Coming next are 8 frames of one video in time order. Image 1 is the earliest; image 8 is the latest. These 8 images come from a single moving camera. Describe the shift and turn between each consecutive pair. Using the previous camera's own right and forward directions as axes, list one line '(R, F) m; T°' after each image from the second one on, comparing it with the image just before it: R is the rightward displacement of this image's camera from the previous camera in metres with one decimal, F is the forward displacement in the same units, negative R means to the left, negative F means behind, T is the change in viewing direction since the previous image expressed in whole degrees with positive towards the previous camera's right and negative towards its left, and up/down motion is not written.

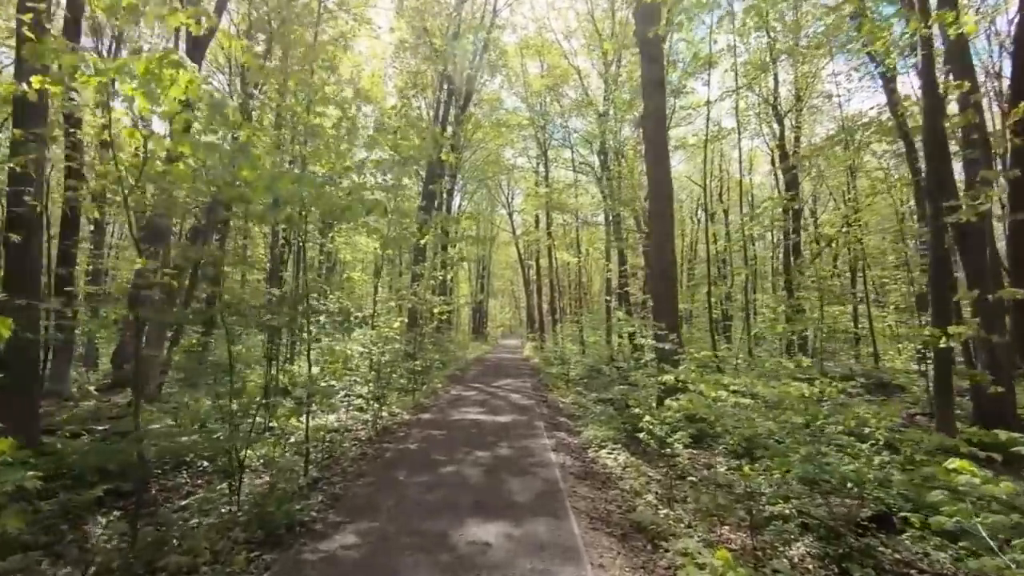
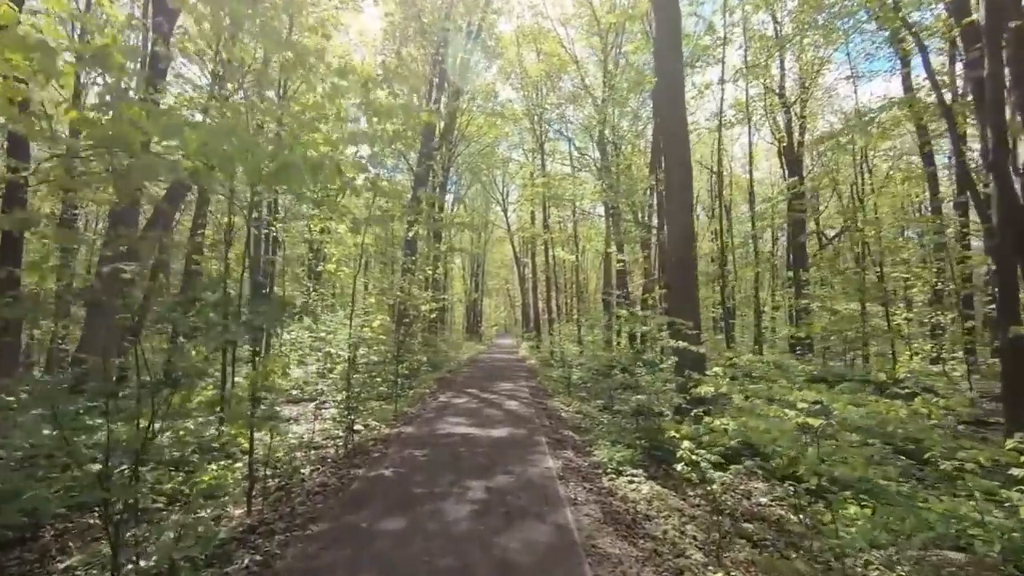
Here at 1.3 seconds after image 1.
(0.0, +1.1) m; +1°
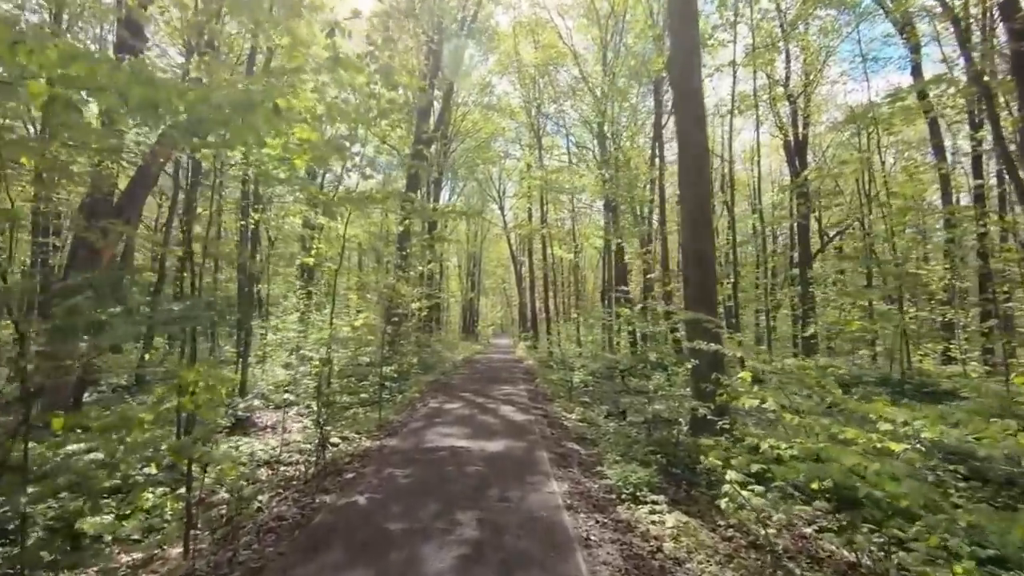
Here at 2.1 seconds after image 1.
(0.0, +0.8) m; 0°
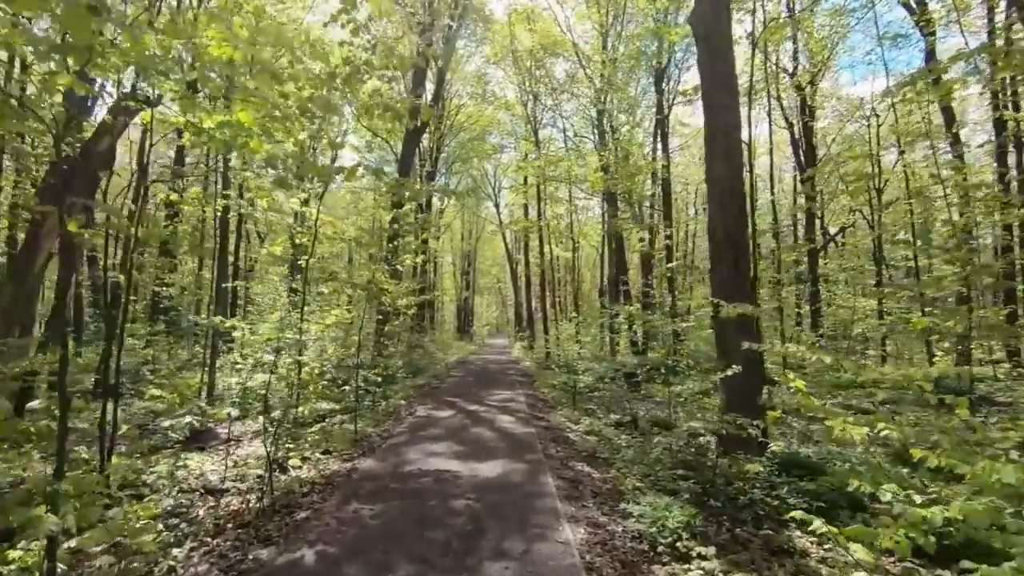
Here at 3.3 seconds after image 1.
(0.0, +1.1) m; +1°
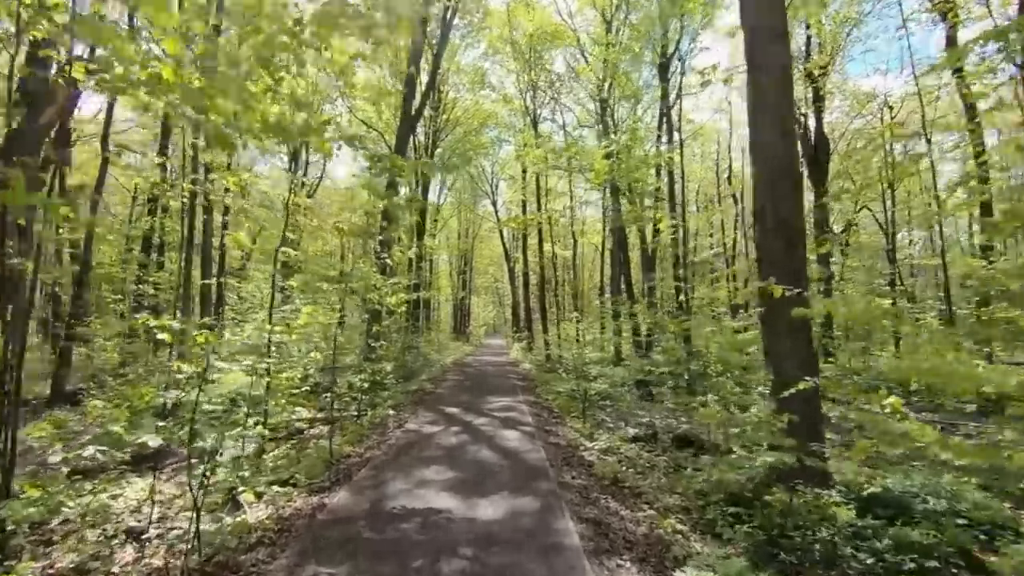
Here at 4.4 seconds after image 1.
(-0.1, +1.0) m; 0°
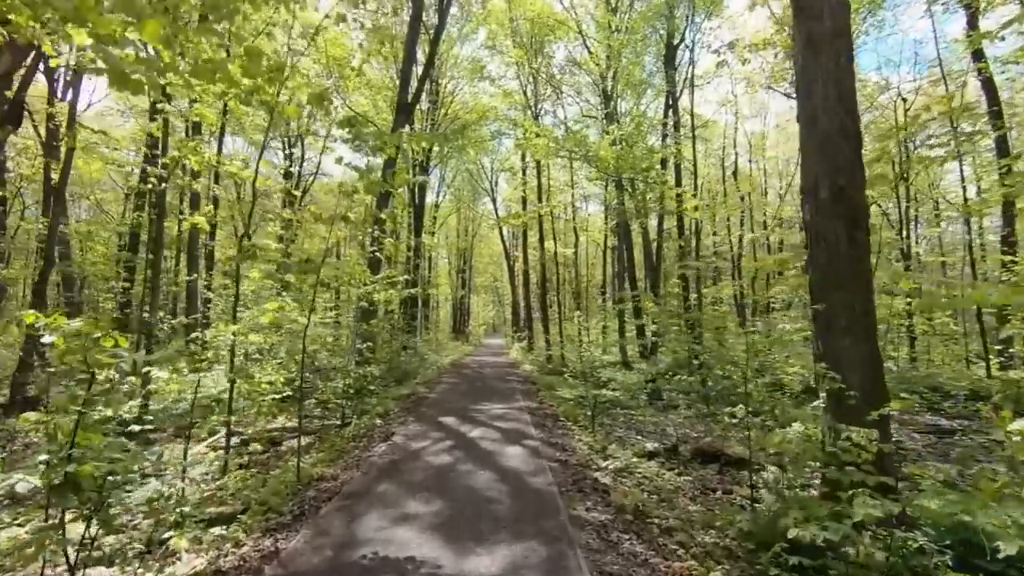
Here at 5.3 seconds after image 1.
(0.0, +0.8) m; 0°
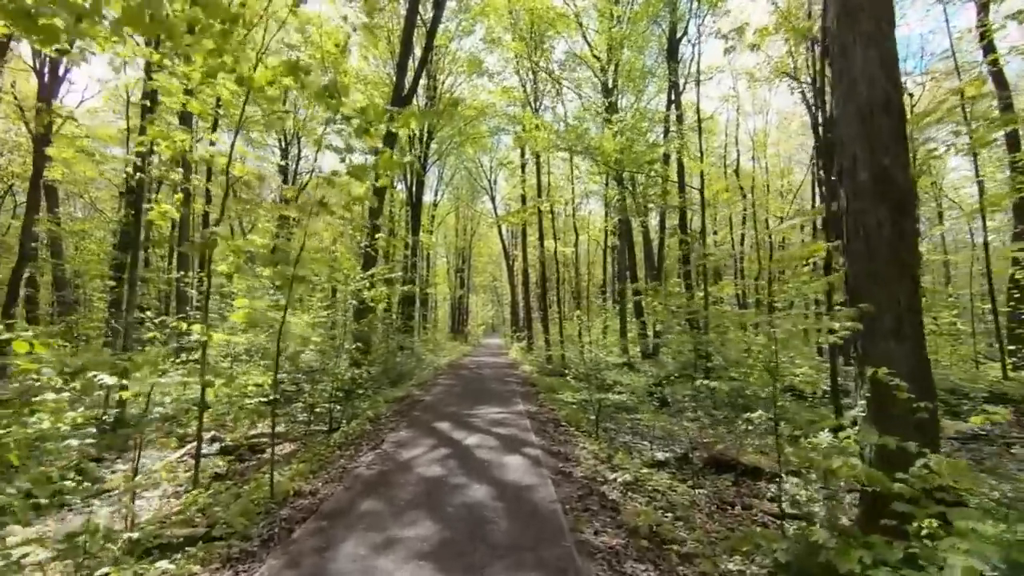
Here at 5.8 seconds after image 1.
(0.0, +0.5) m; 0°
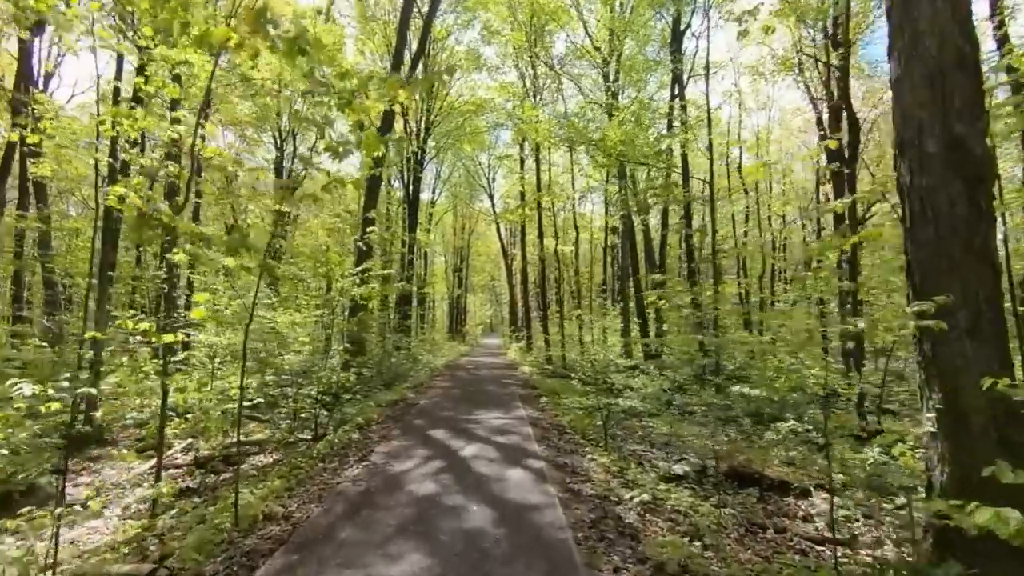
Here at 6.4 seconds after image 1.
(0.0, +0.6) m; 0°
